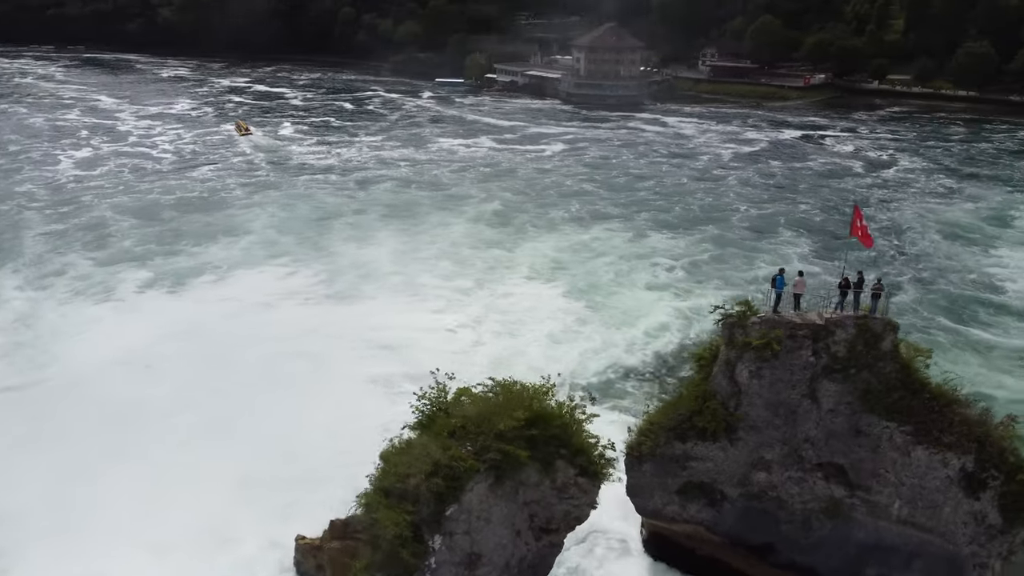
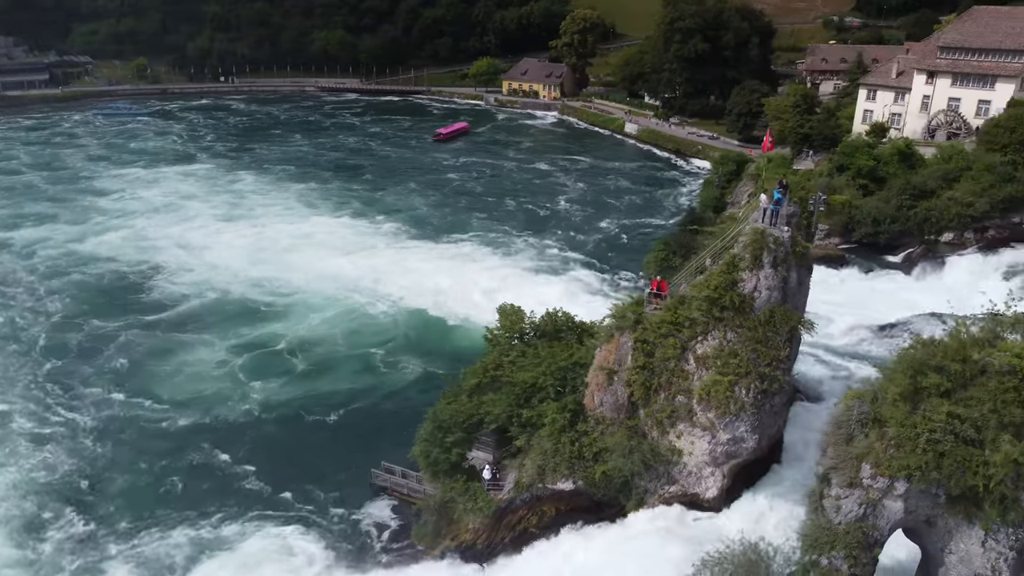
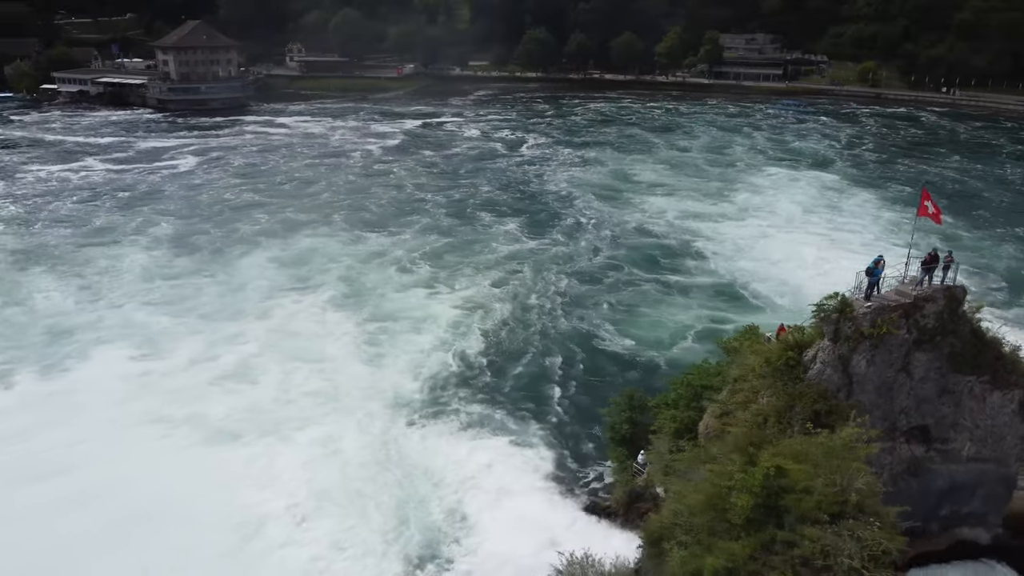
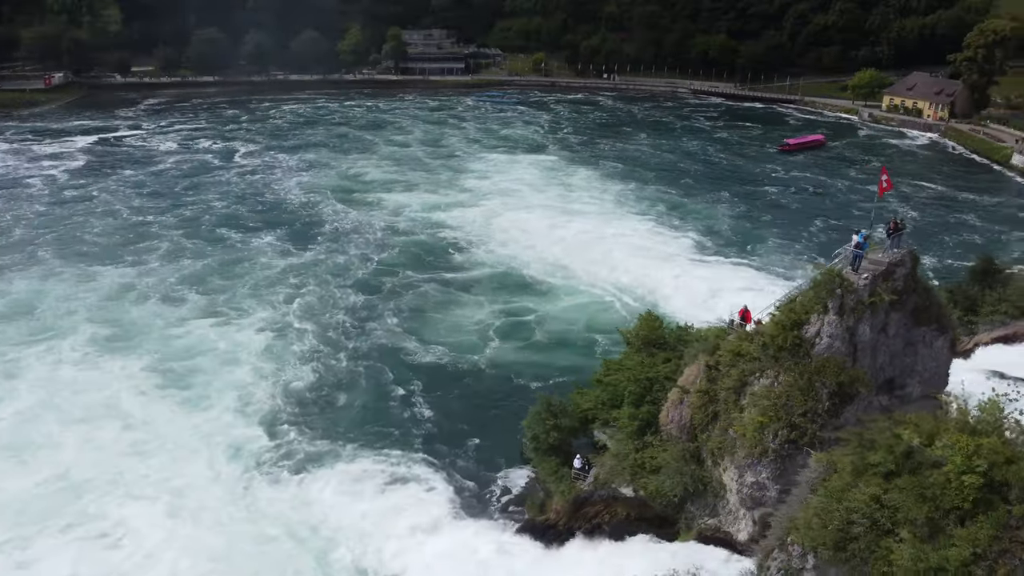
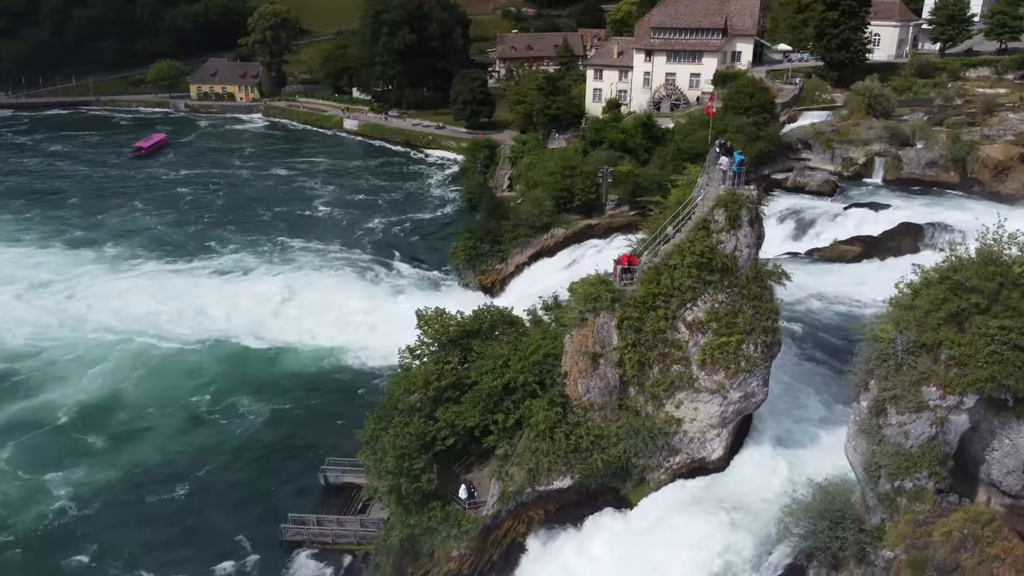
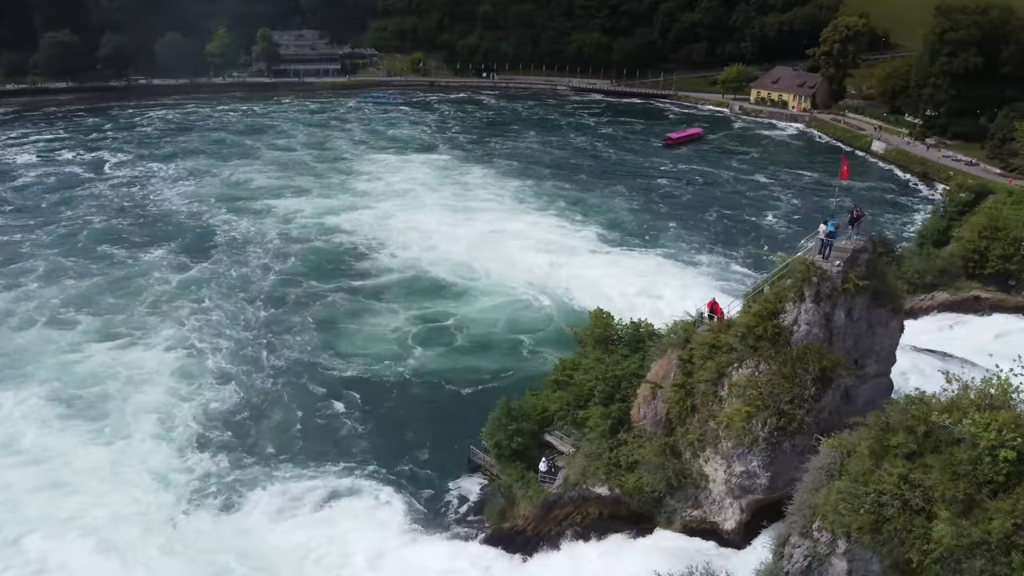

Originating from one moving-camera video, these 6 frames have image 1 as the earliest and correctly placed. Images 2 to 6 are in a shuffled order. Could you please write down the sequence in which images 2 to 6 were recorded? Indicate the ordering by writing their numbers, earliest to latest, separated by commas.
3, 4, 6, 2, 5
